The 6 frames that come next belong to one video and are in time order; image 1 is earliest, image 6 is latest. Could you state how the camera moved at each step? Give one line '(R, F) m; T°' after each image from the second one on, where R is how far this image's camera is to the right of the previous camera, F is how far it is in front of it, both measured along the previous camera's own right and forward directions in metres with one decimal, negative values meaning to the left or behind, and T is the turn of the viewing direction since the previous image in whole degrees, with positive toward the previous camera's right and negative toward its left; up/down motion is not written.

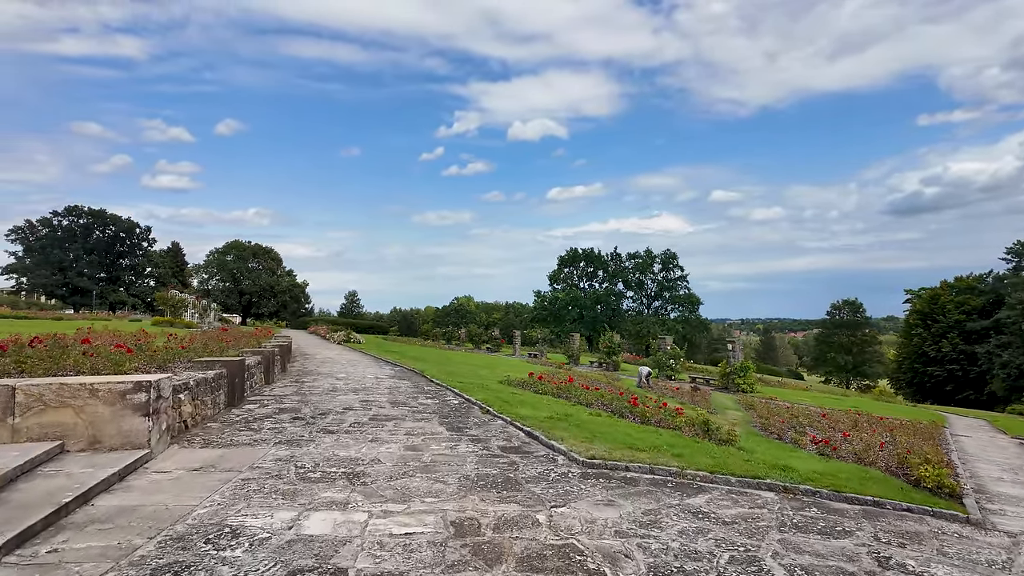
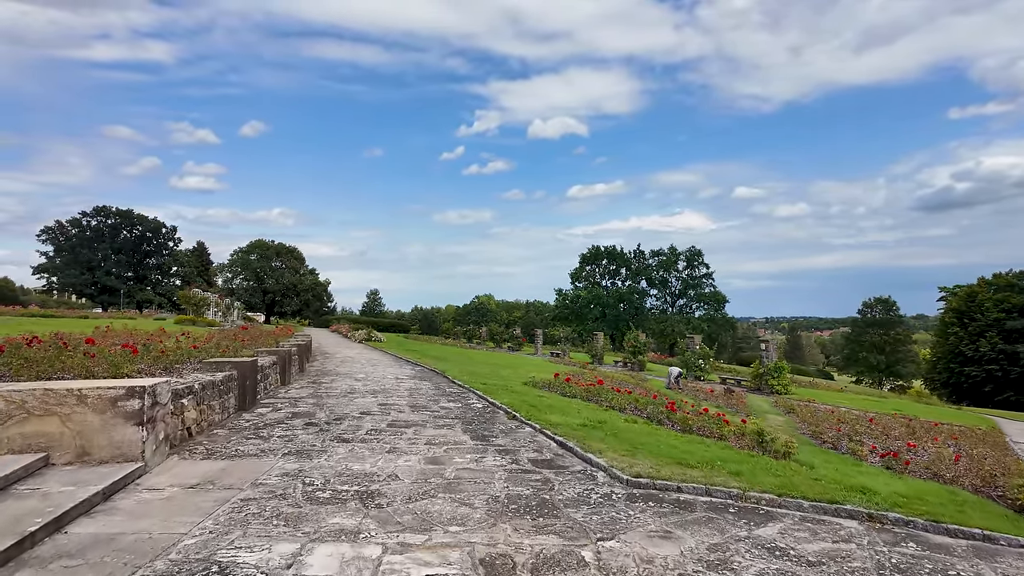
(-0.1, +0.6) m; -2°
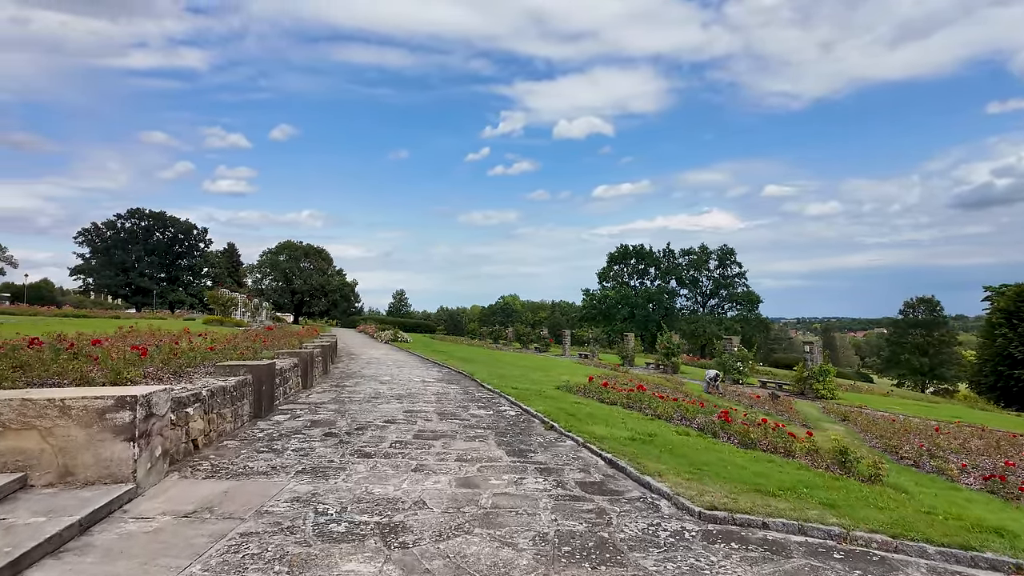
(-0.2, +0.7) m; -2°
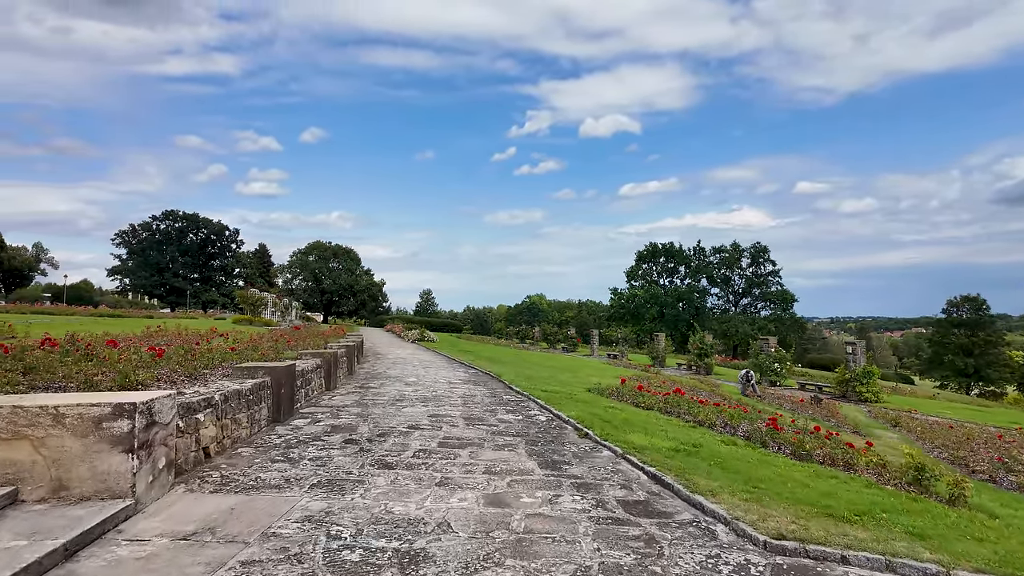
(-0.1, +0.5) m; -3°
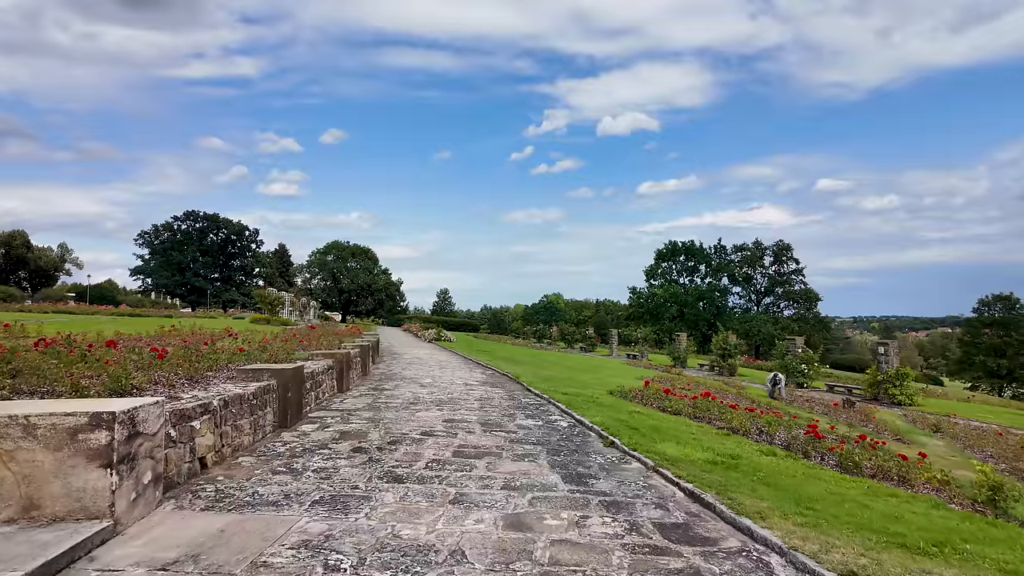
(0.0, +0.5) m; -2°
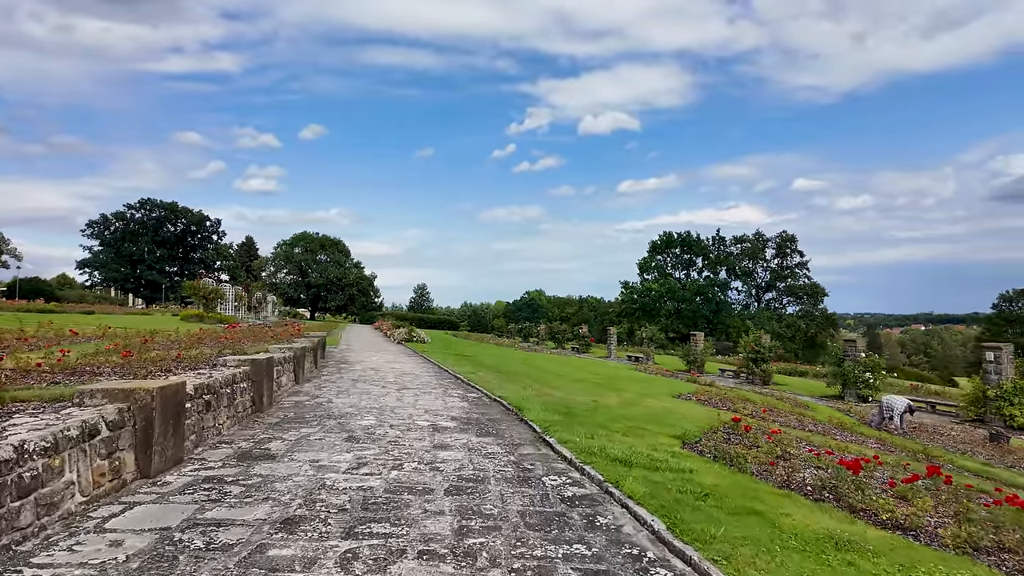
(-0.3, +5.2) m; +2°
